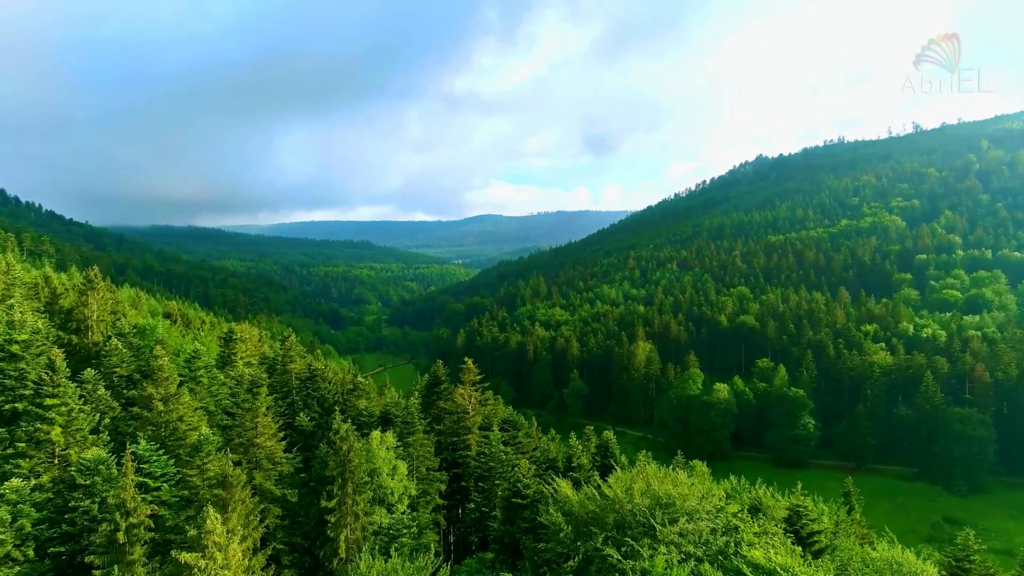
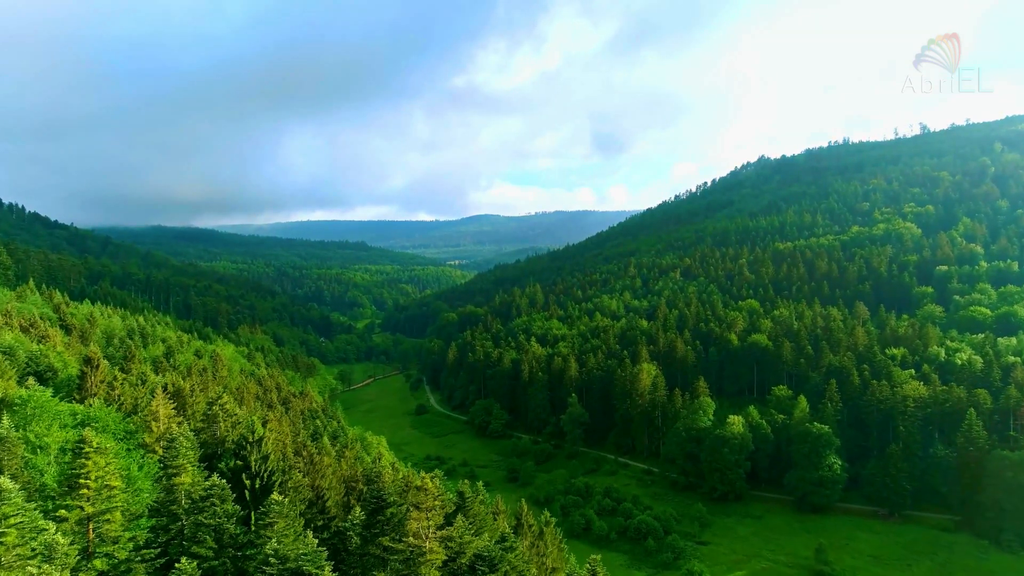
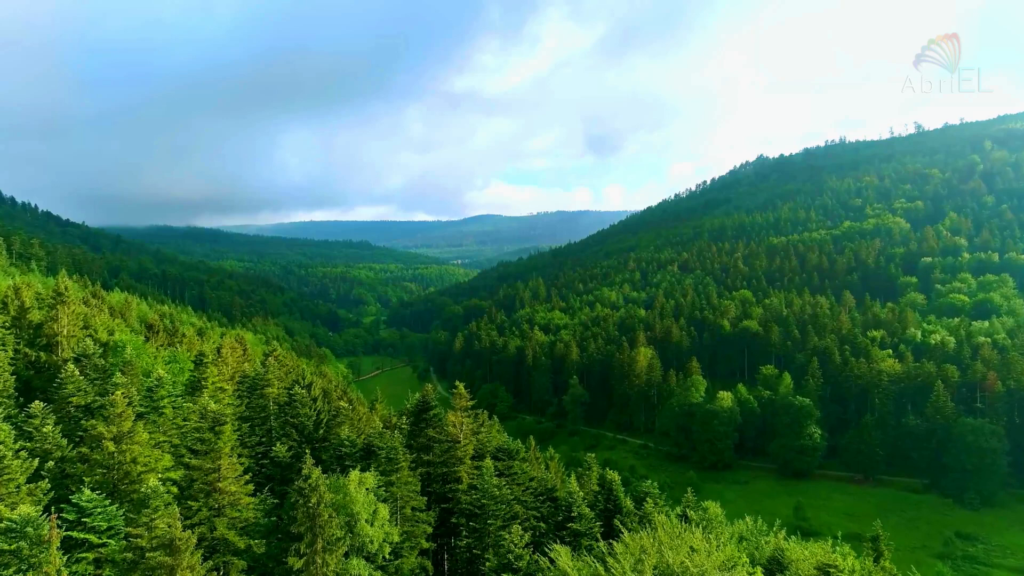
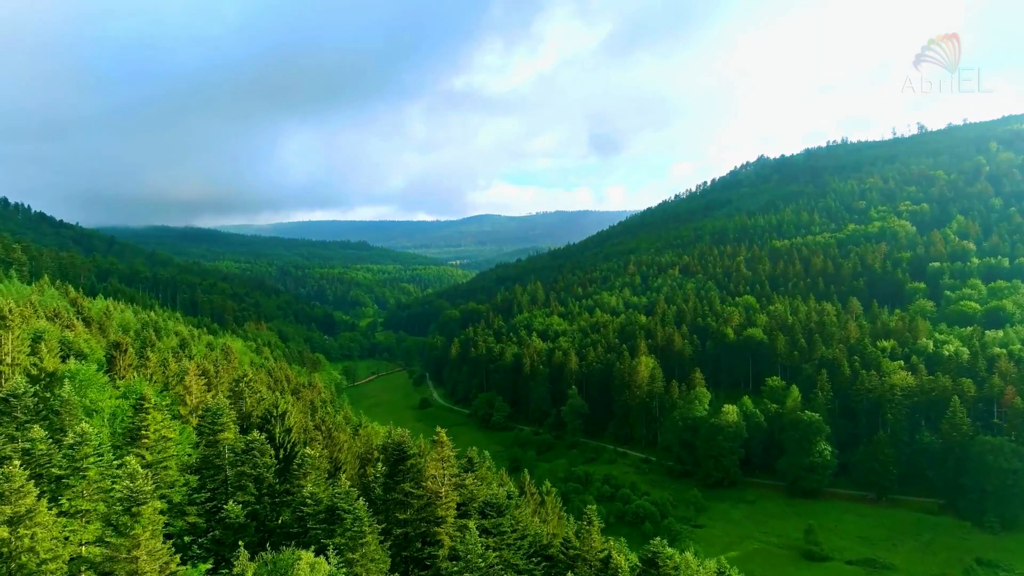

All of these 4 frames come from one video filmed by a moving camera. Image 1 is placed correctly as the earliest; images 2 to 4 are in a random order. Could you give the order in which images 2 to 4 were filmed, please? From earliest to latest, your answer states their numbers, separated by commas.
3, 4, 2
